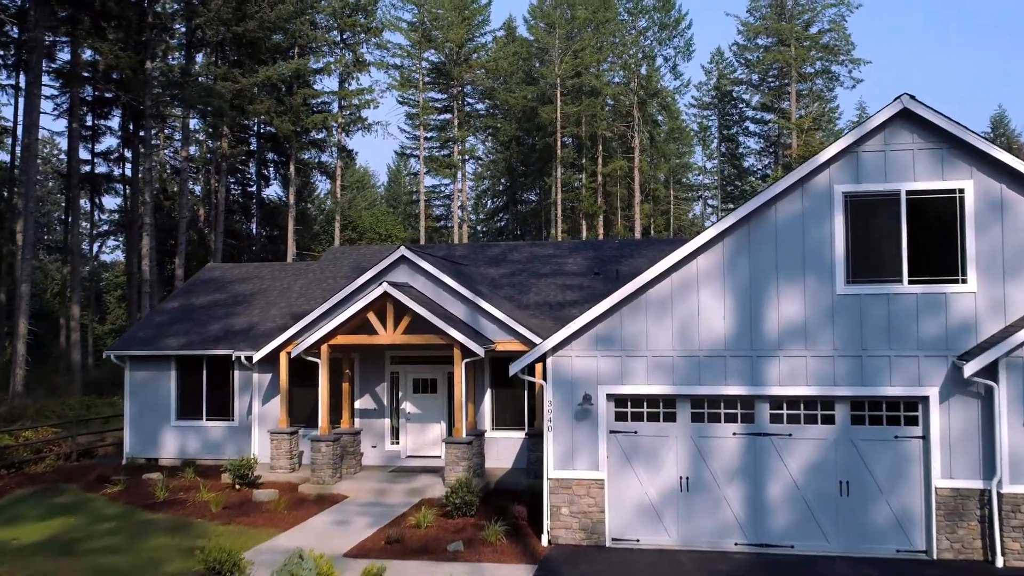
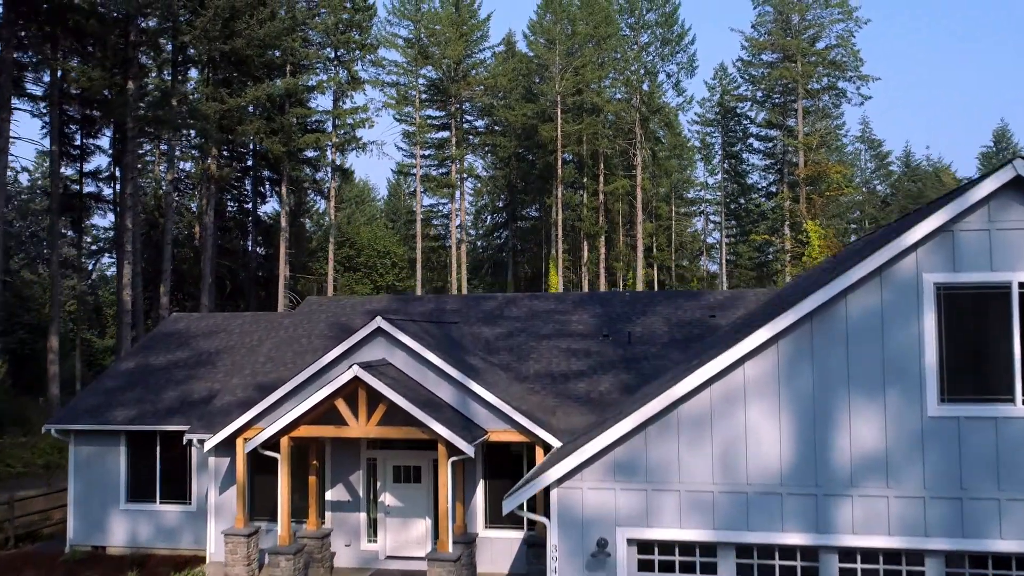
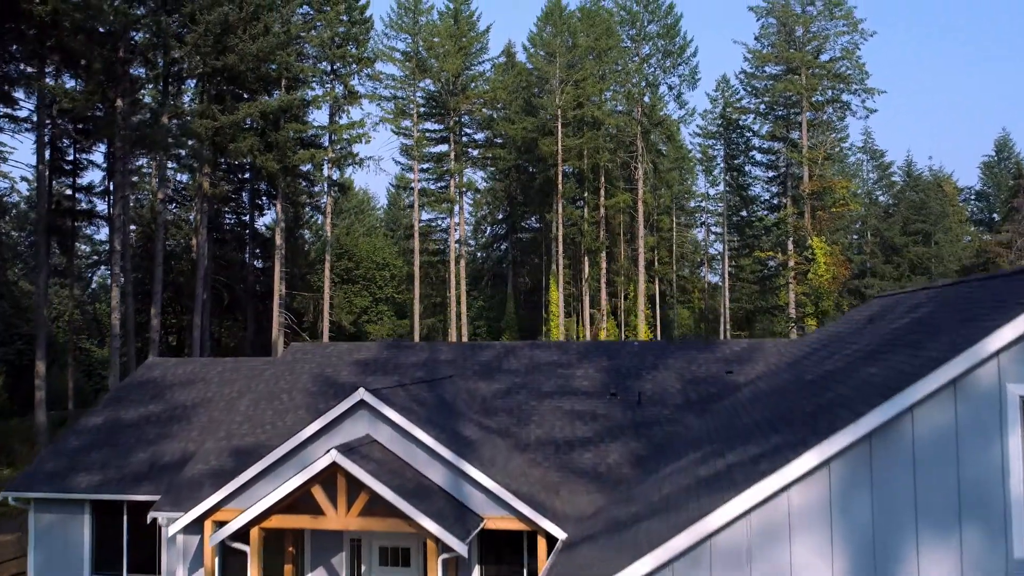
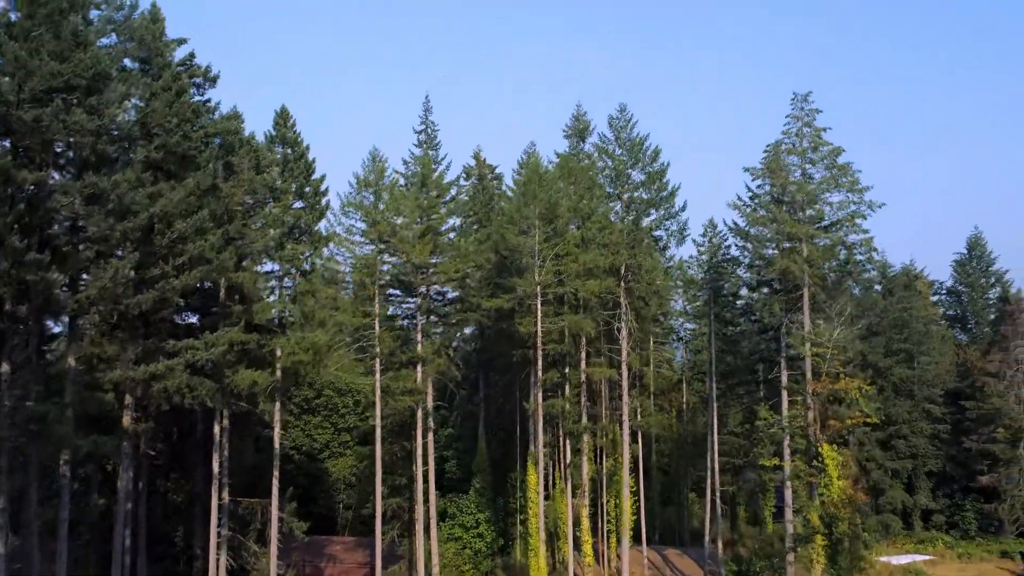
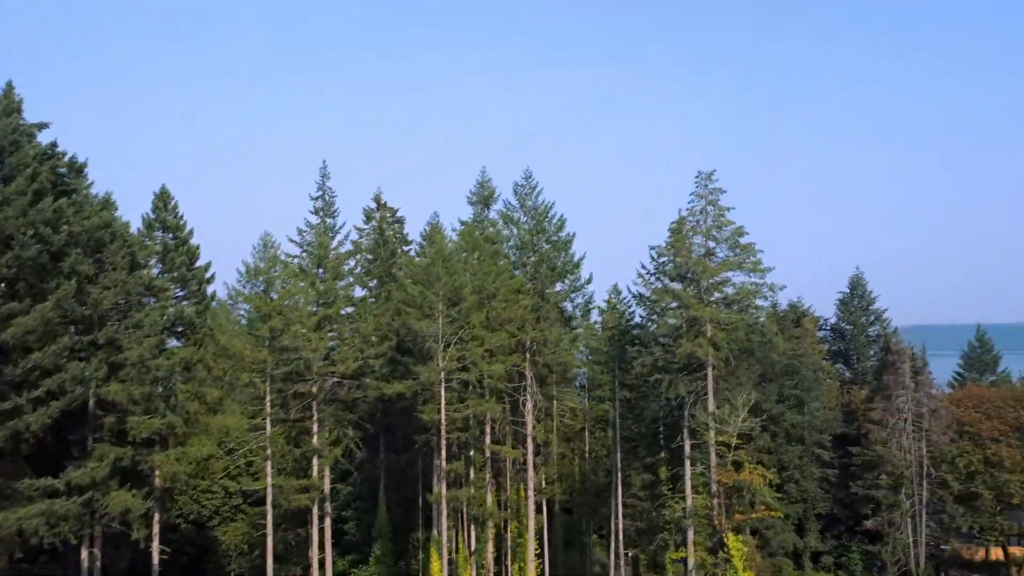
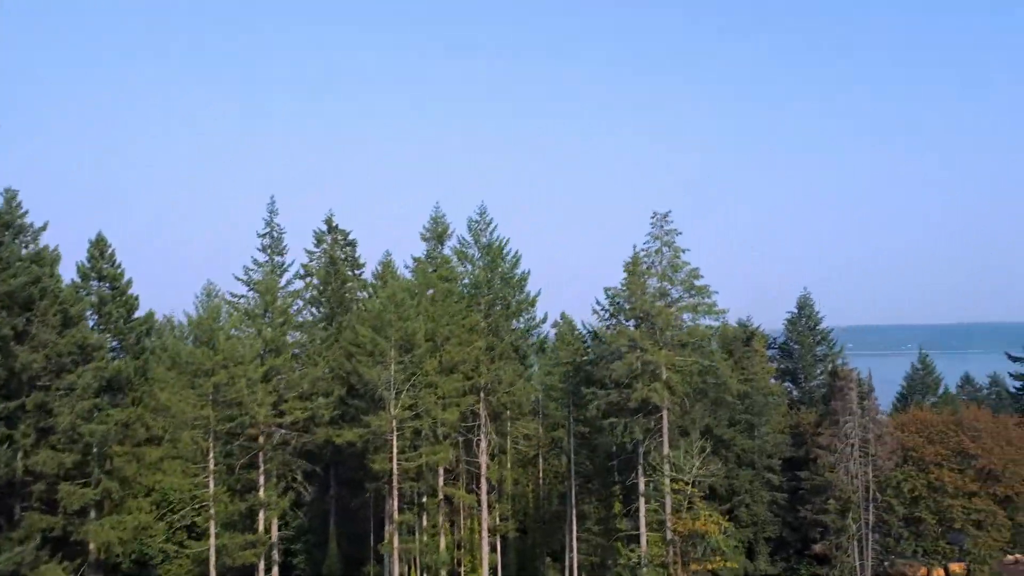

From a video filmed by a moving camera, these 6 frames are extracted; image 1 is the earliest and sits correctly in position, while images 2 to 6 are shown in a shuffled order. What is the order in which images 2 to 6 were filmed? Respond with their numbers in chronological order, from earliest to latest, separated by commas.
2, 3, 4, 5, 6
